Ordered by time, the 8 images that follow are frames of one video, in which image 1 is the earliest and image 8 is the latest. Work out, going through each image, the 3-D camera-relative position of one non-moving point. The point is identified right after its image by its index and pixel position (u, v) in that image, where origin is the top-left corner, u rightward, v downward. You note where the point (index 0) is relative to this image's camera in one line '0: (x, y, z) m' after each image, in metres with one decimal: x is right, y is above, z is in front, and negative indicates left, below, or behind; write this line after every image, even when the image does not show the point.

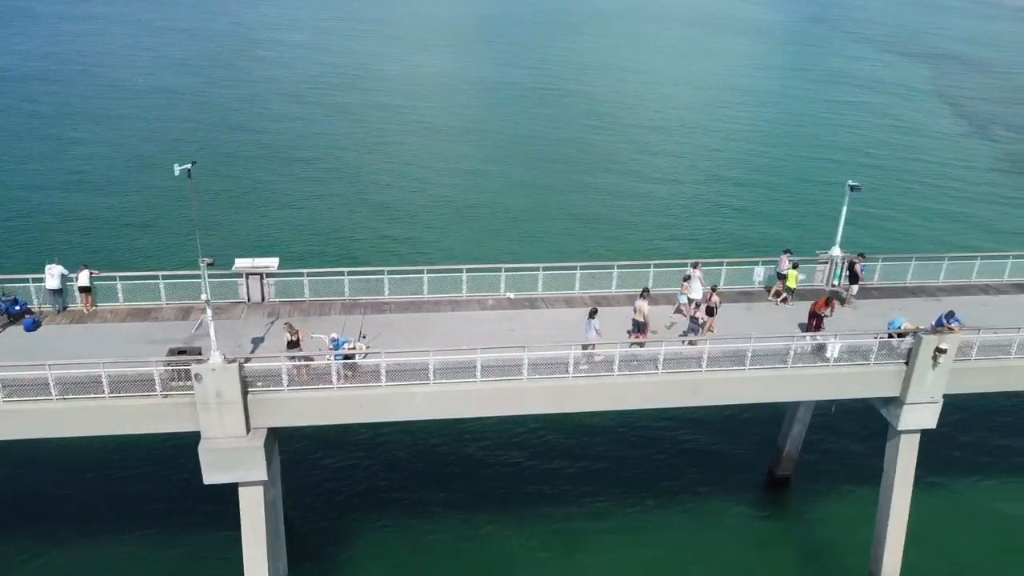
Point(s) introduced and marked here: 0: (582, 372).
0: (+1.6, -2.0, +19.7) m
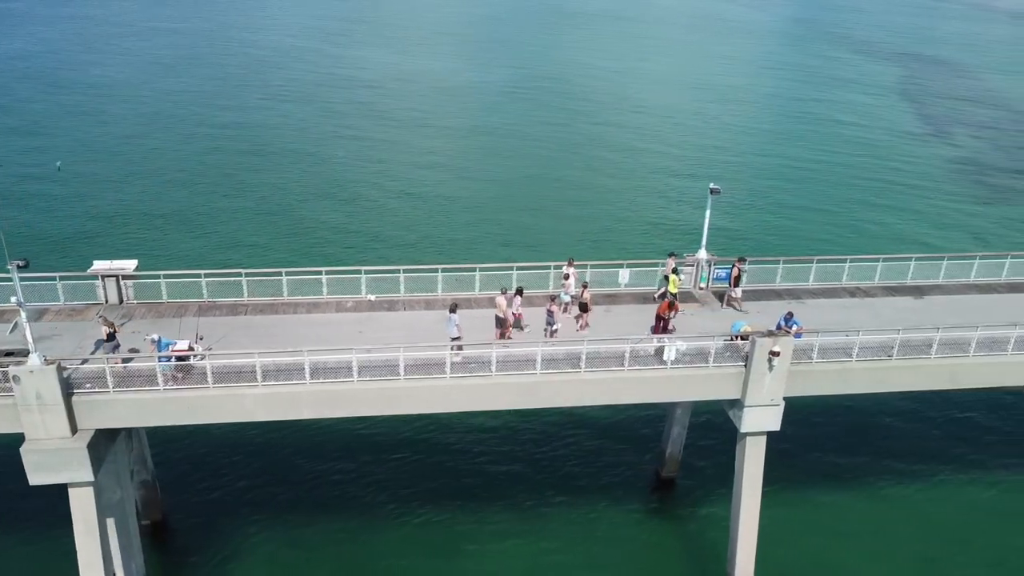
0: (-2.4, -2.1, +19.8) m
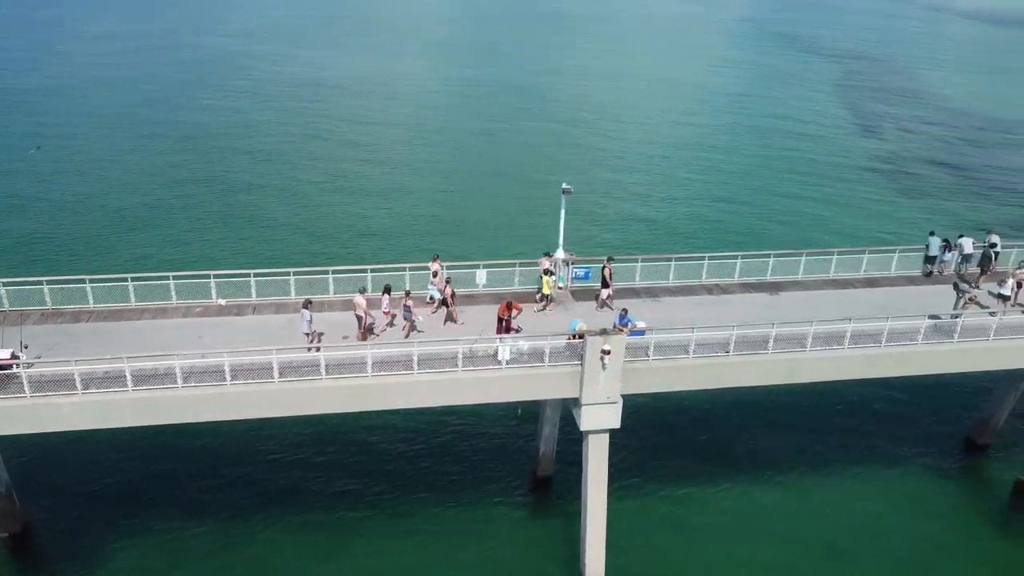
0: (-6.5, -2.2, +19.7) m
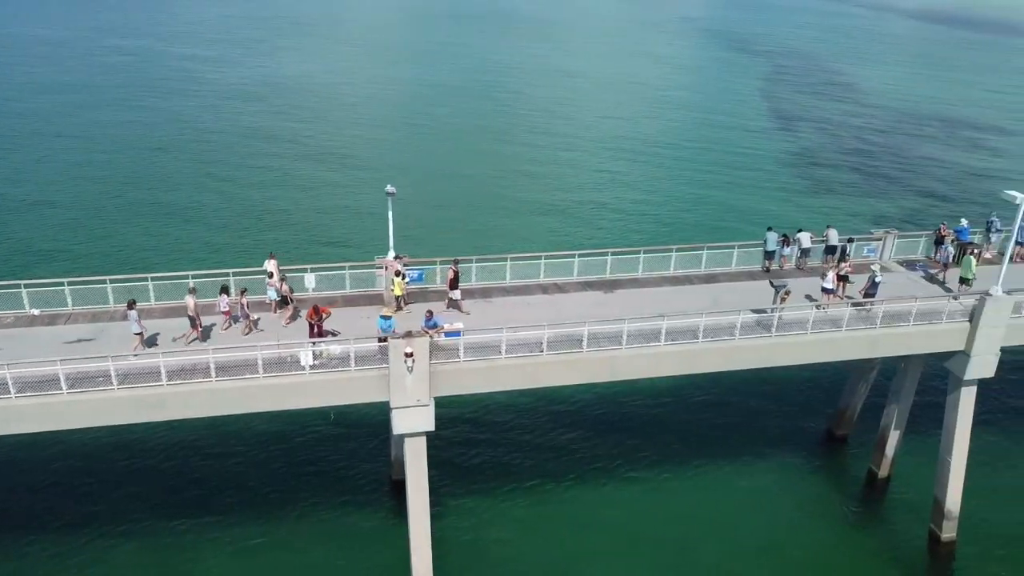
0: (-11.2, -2.4, +19.1) m
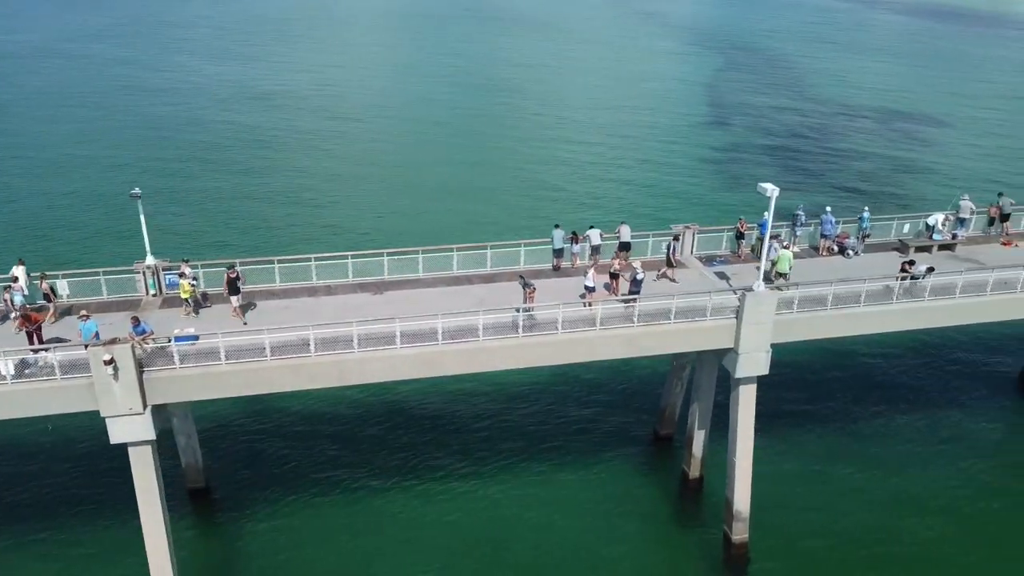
0: (-18.2, -2.7, +18.5) m
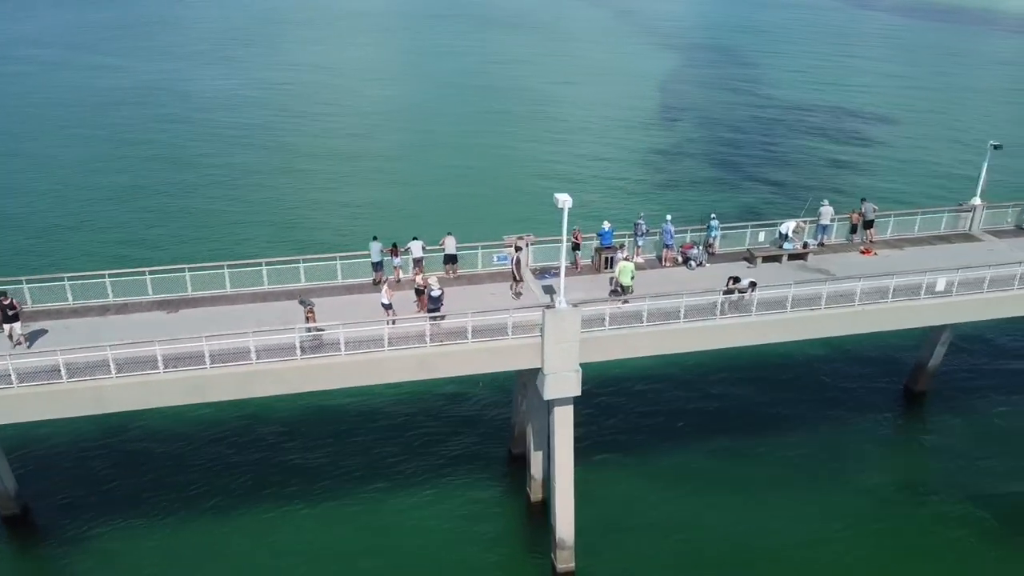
0: (-23.8, -3.3, +17.2) m
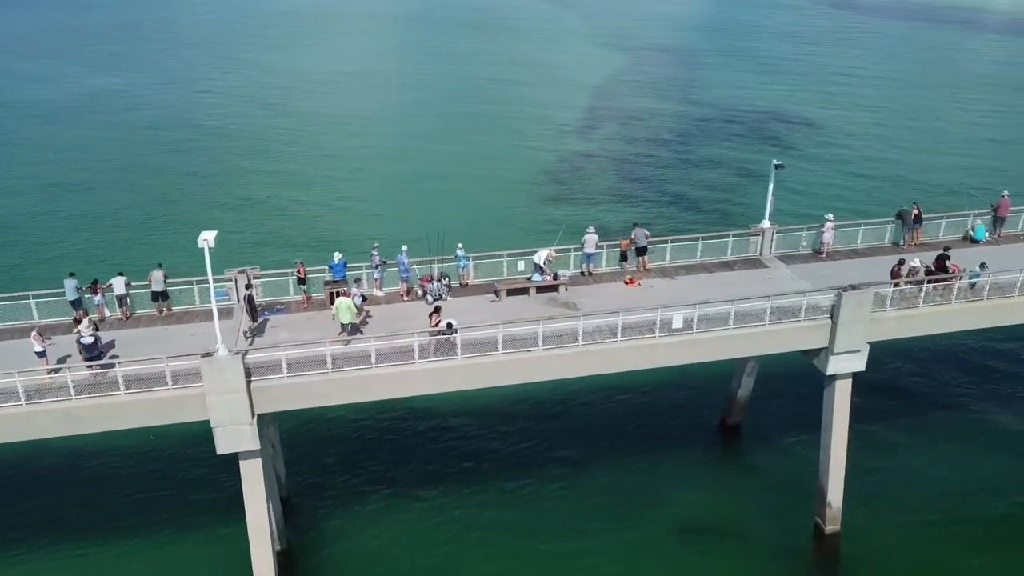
0: (-32.0, -4.5, +15.5) m
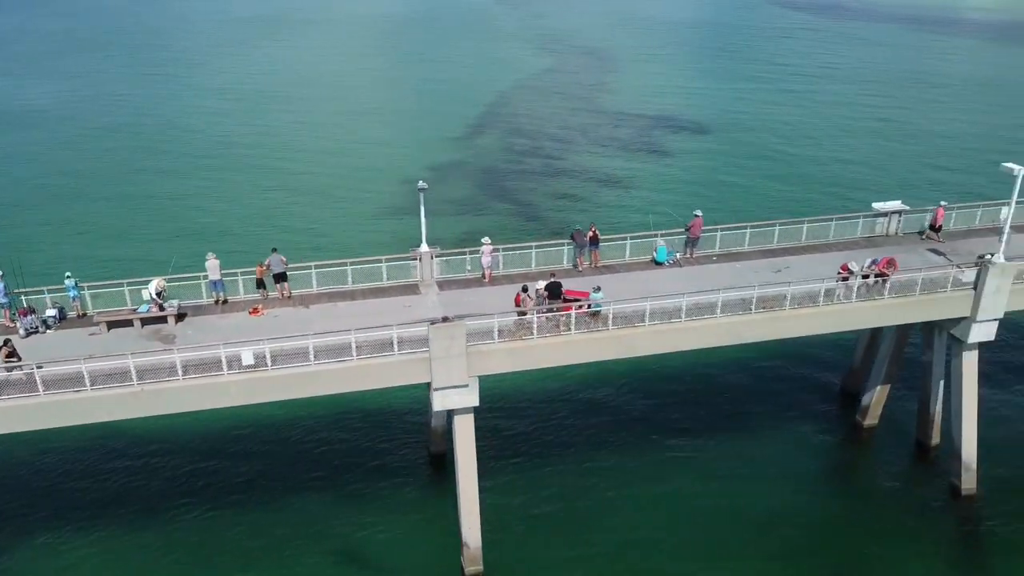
0: (-43.4, -5.7, +14.5) m
